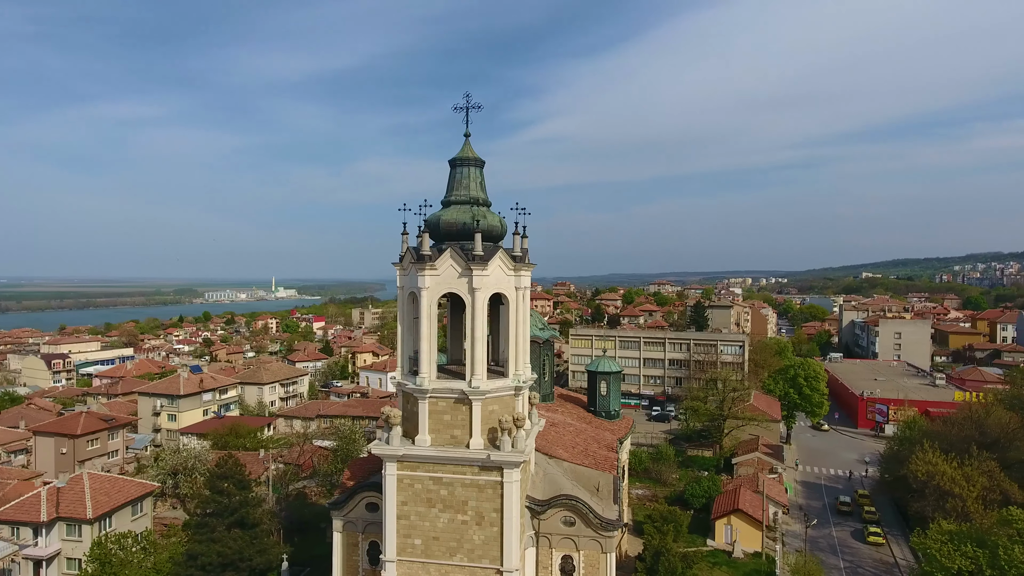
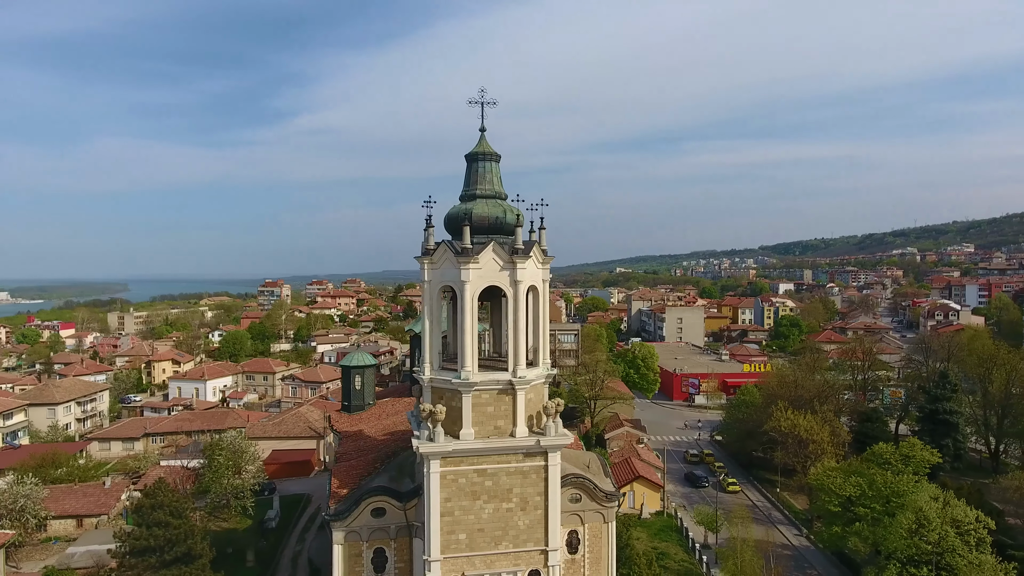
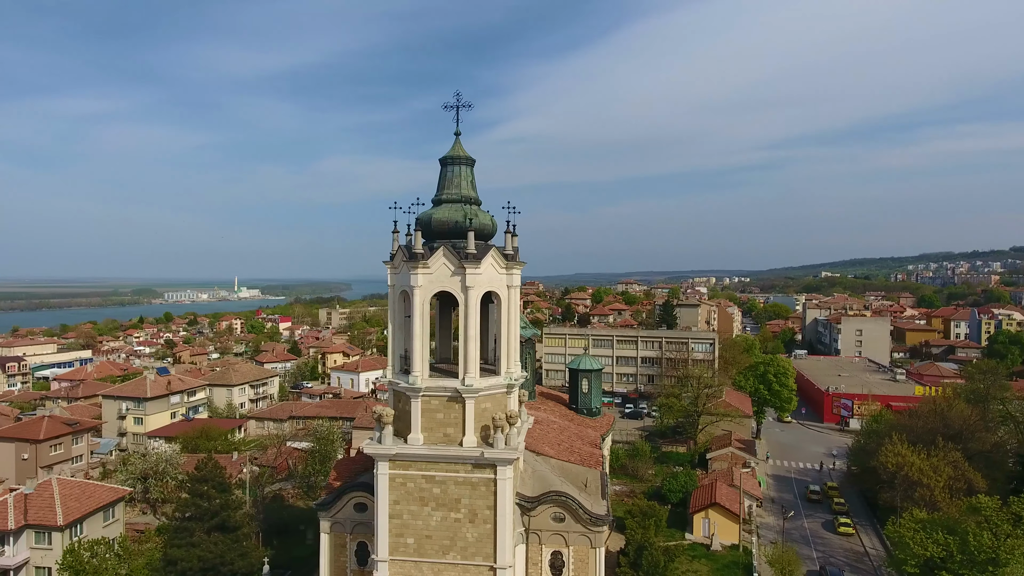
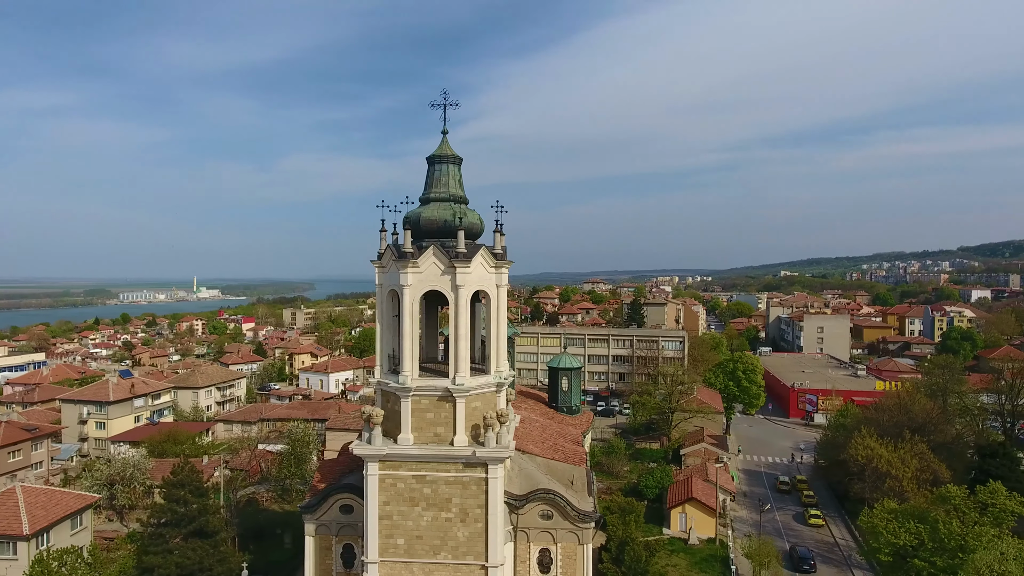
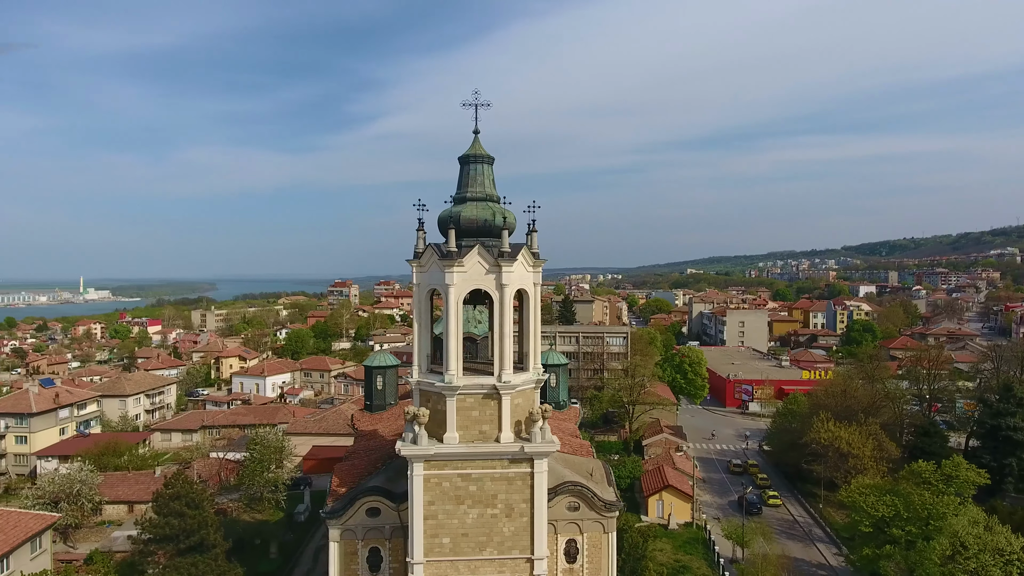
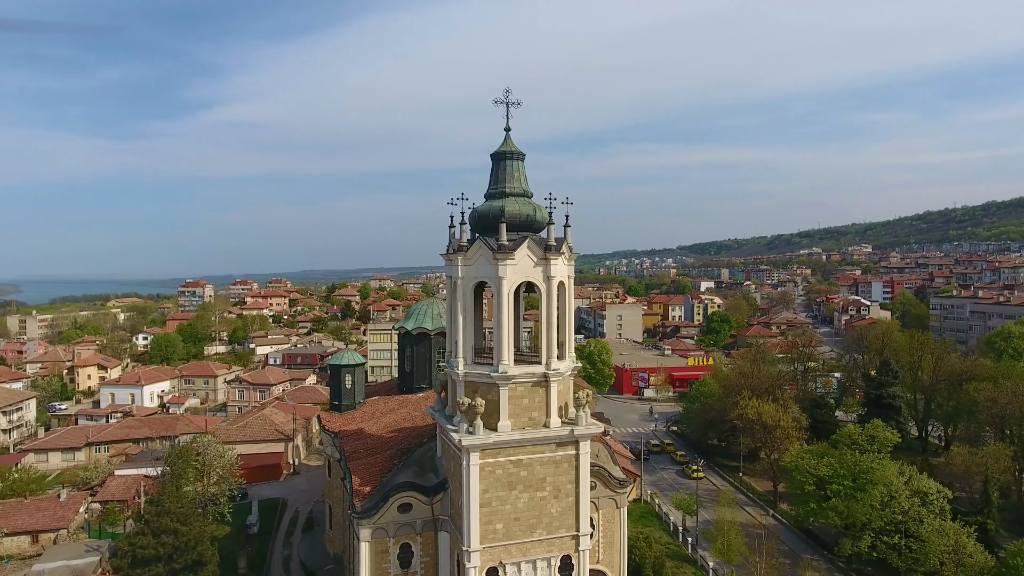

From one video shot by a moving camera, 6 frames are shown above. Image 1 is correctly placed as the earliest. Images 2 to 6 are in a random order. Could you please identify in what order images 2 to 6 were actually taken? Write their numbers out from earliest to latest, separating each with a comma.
3, 4, 5, 2, 6
